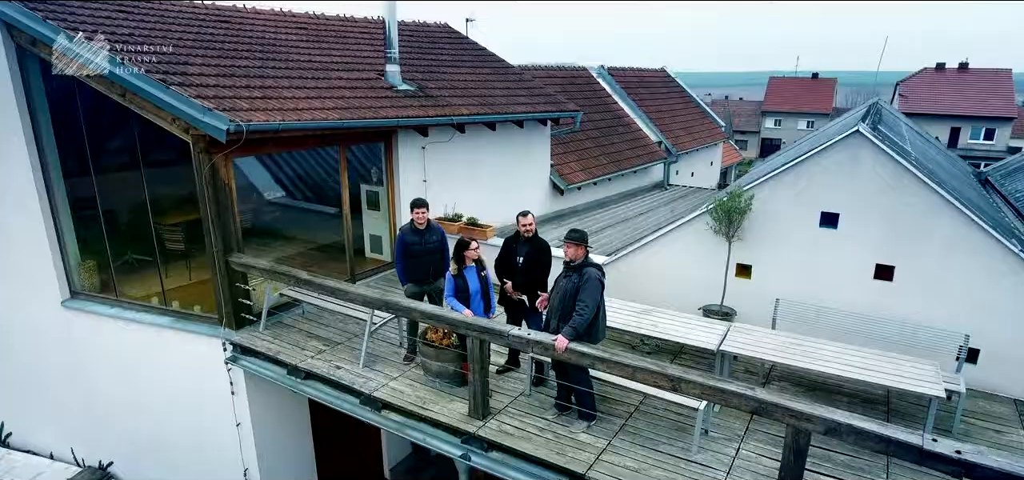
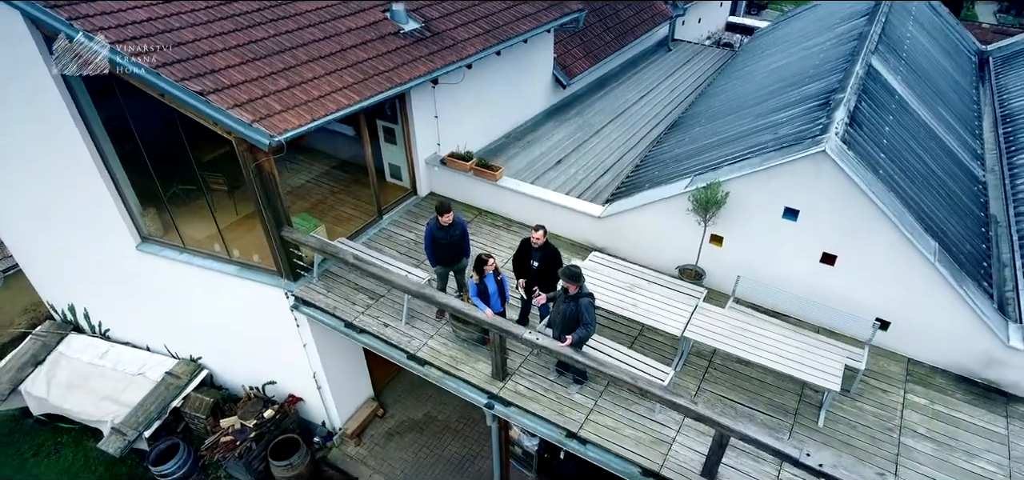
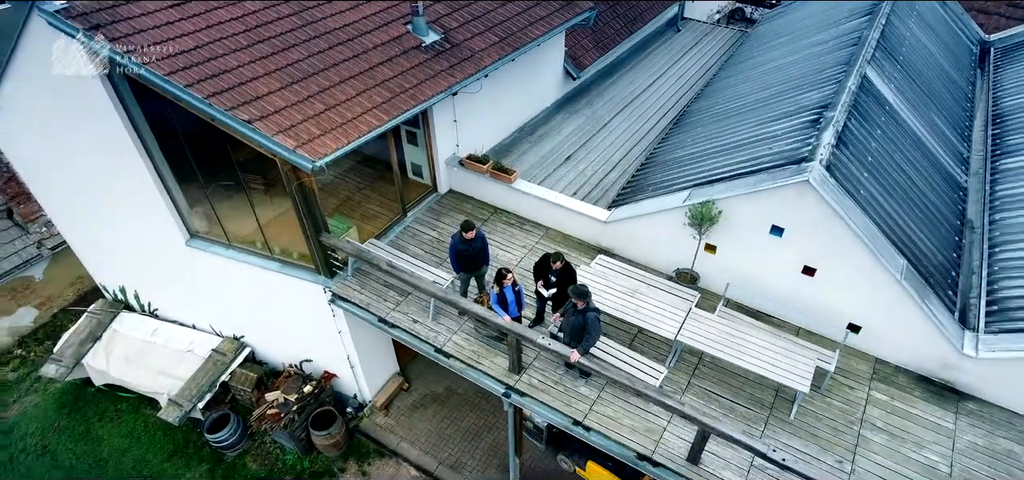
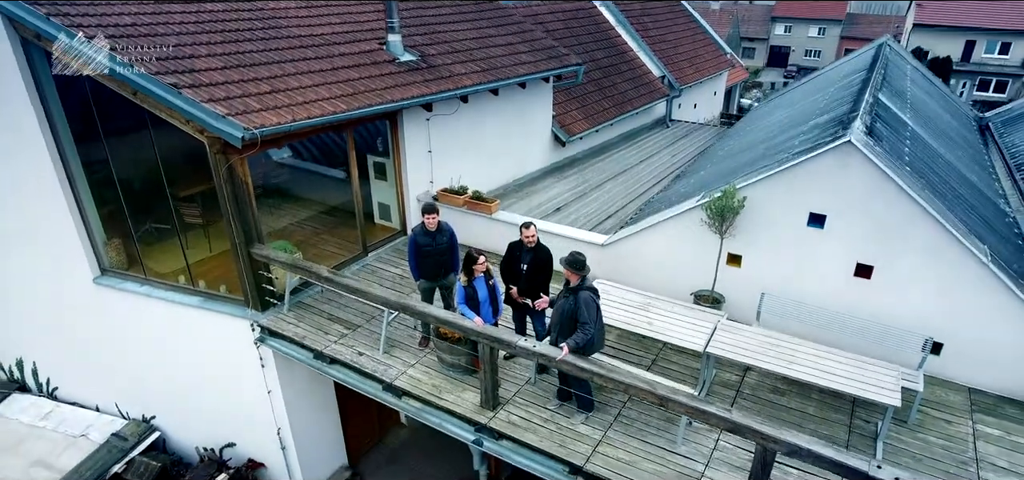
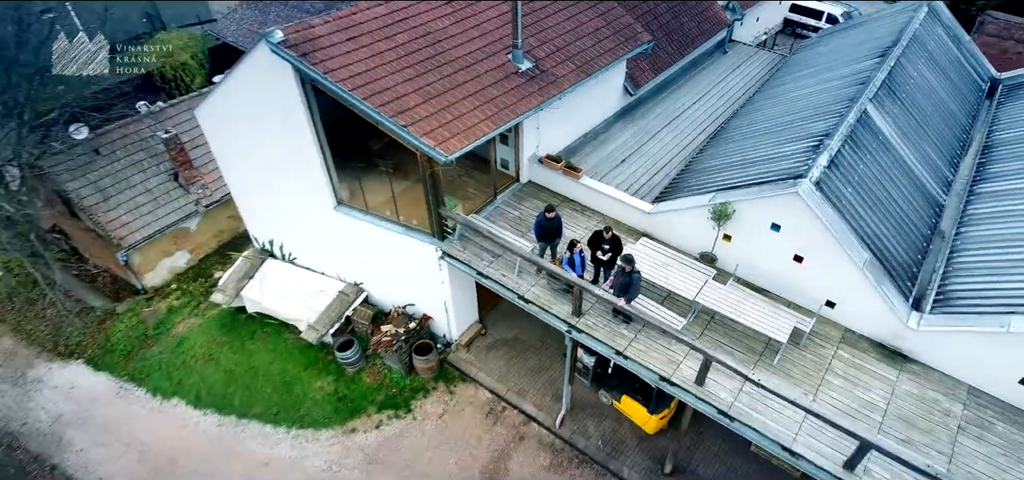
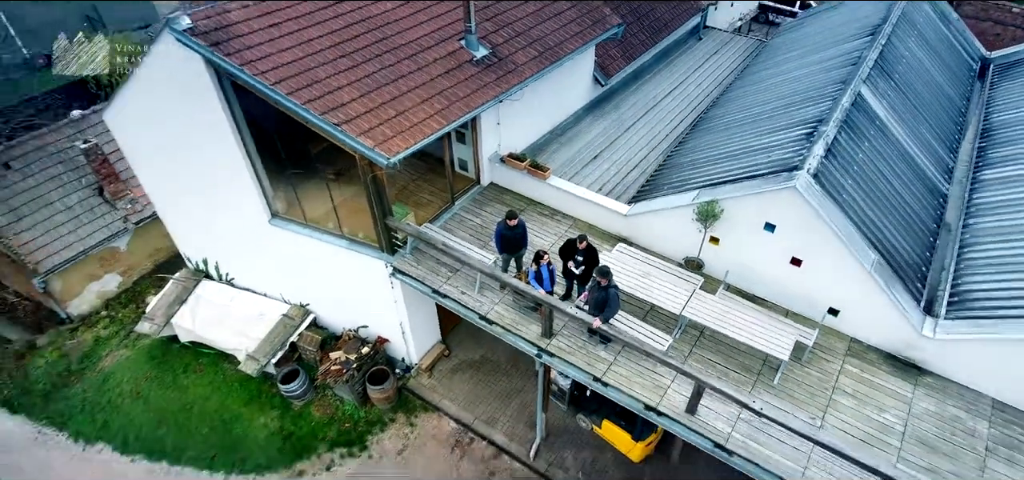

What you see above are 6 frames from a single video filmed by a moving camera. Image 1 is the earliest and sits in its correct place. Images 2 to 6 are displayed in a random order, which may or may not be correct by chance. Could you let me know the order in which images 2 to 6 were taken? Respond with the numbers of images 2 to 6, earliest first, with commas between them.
4, 2, 3, 6, 5
